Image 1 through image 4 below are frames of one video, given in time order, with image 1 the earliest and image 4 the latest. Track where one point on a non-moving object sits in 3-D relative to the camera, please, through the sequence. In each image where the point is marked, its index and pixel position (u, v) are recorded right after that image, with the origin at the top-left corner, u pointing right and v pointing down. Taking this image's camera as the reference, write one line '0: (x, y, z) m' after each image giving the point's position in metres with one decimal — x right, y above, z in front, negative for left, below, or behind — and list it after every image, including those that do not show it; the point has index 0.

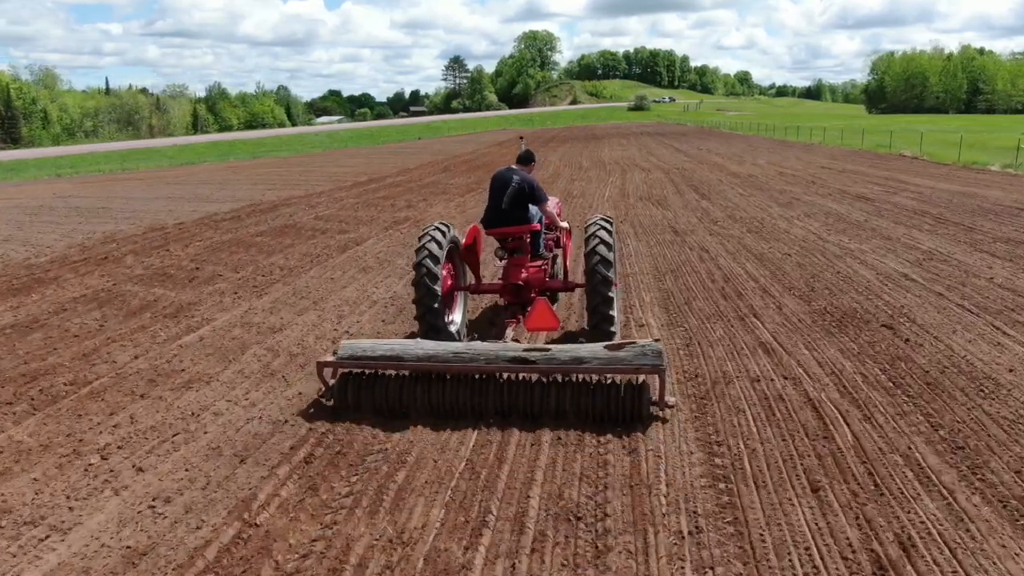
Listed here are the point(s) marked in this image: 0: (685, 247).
0: (+2.3, +0.5, +10.5) m
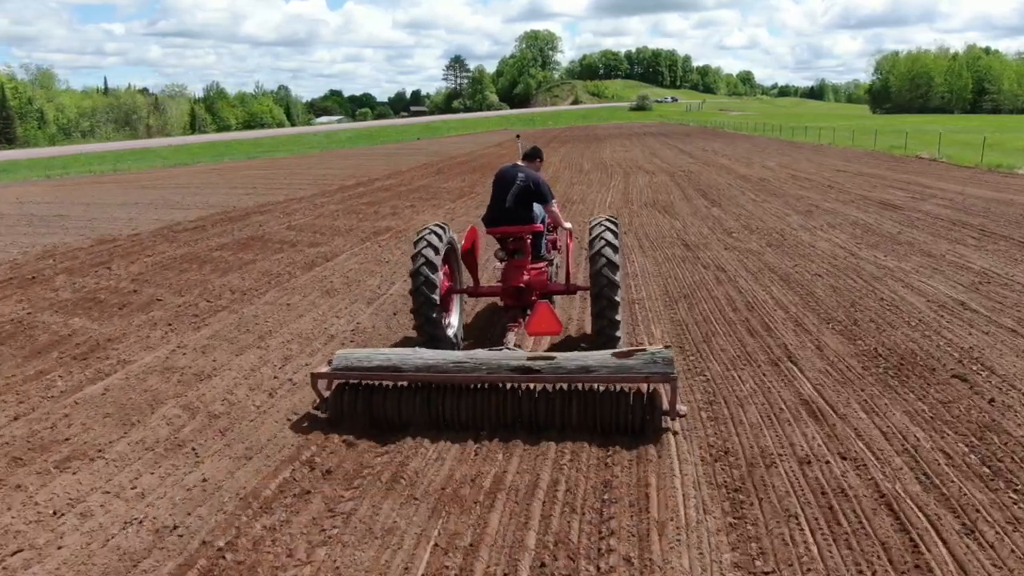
0: (+2.1, +0.3, +9.2) m
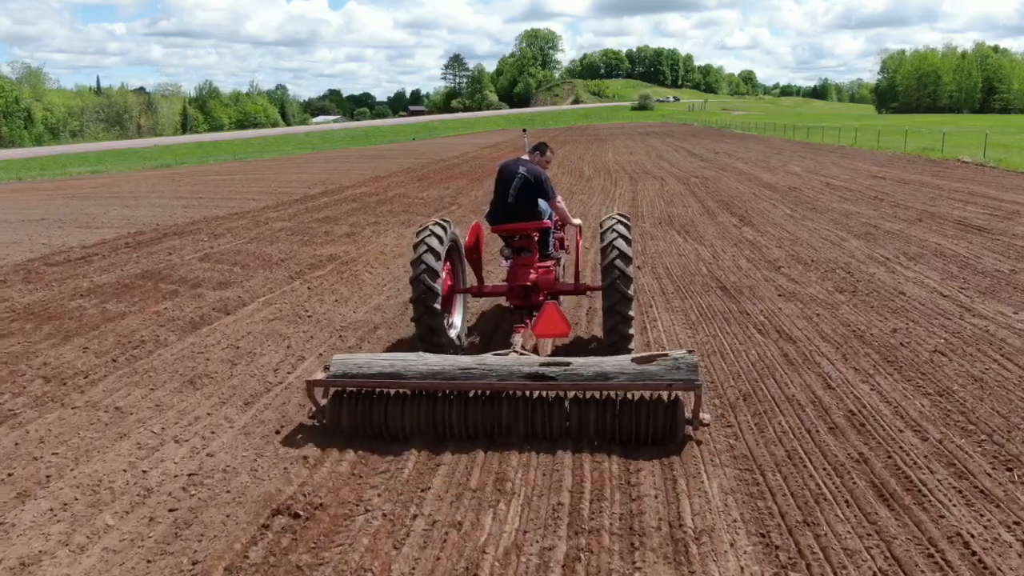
0: (+1.9, -0.3, +6.4) m
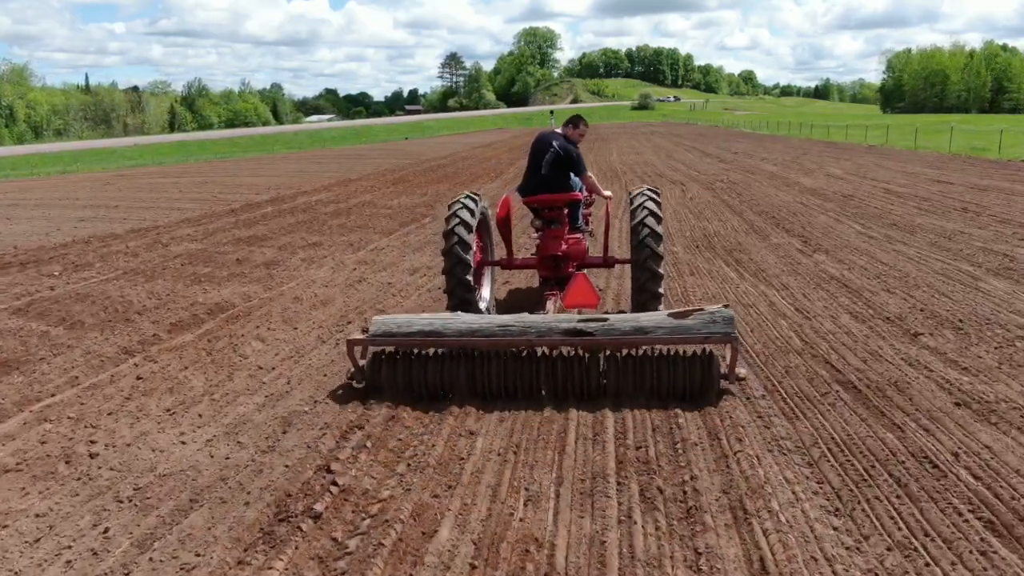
0: (+1.7, -0.8, +3.1) m
